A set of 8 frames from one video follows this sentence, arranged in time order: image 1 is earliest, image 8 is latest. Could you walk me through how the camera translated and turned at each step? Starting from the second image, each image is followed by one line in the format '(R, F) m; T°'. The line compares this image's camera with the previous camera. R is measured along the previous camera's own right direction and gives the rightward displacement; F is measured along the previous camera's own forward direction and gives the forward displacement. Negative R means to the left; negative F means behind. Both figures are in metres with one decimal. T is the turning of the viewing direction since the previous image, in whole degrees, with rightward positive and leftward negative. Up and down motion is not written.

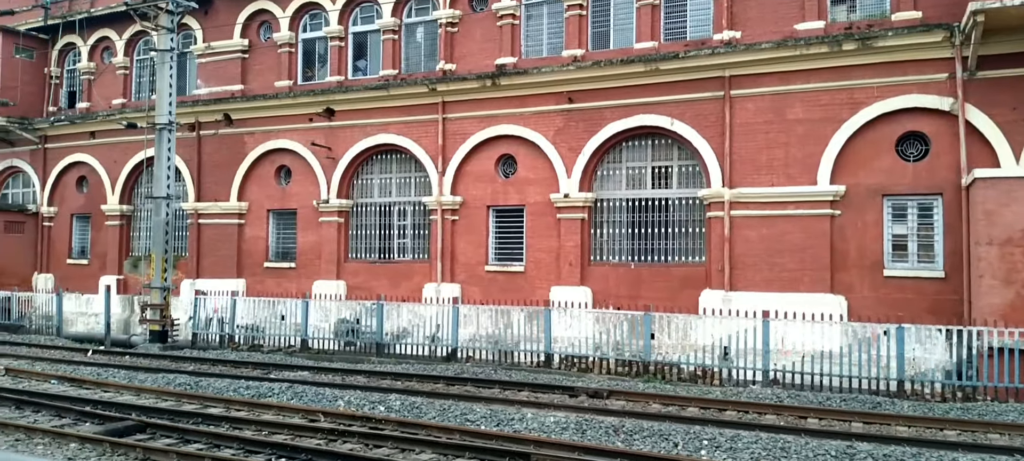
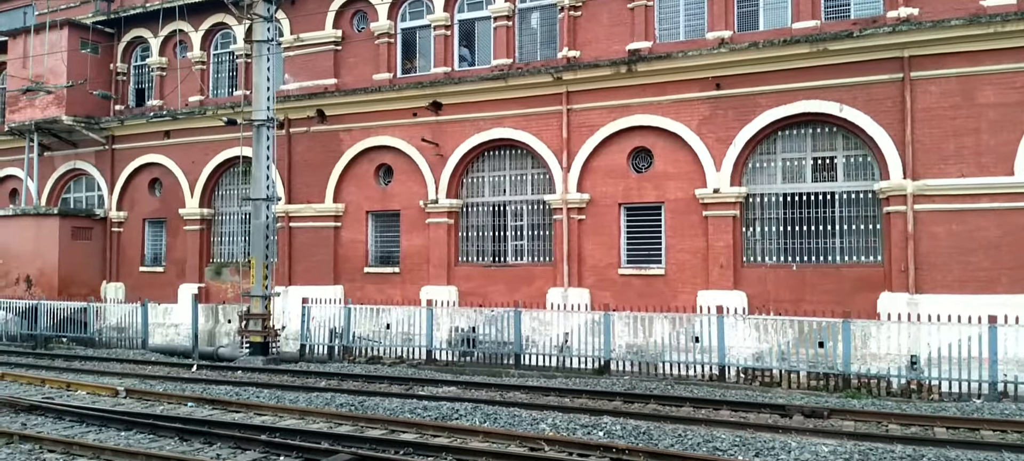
(-3.0, +1.4) m; 0°
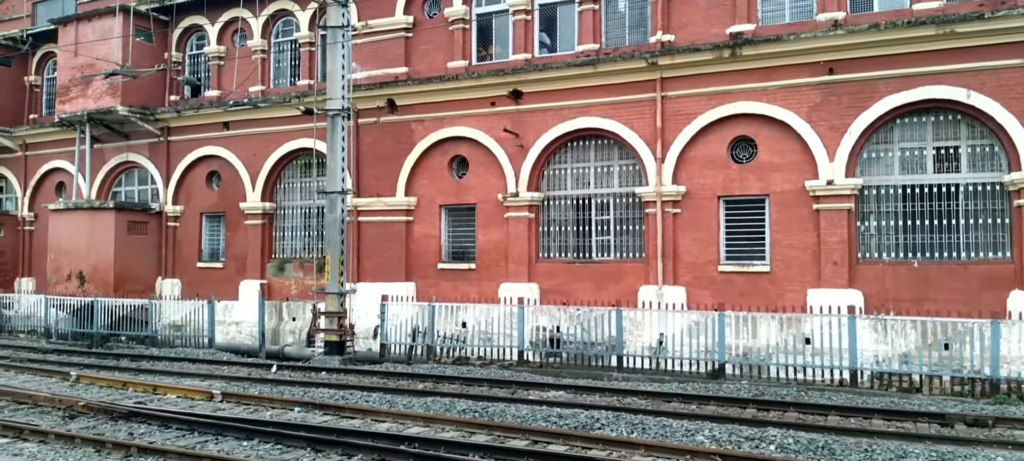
(-1.8, +0.8) m; -1°
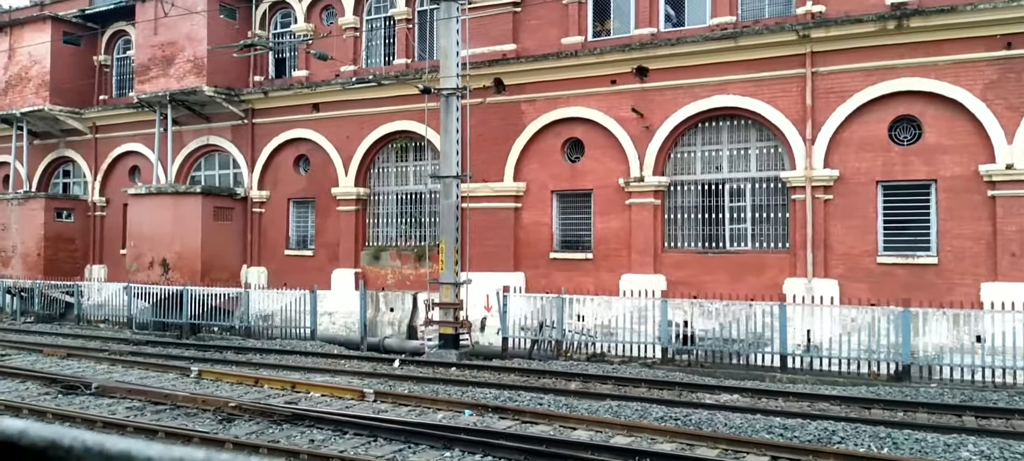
(-2.4, +1.1) m; -1°
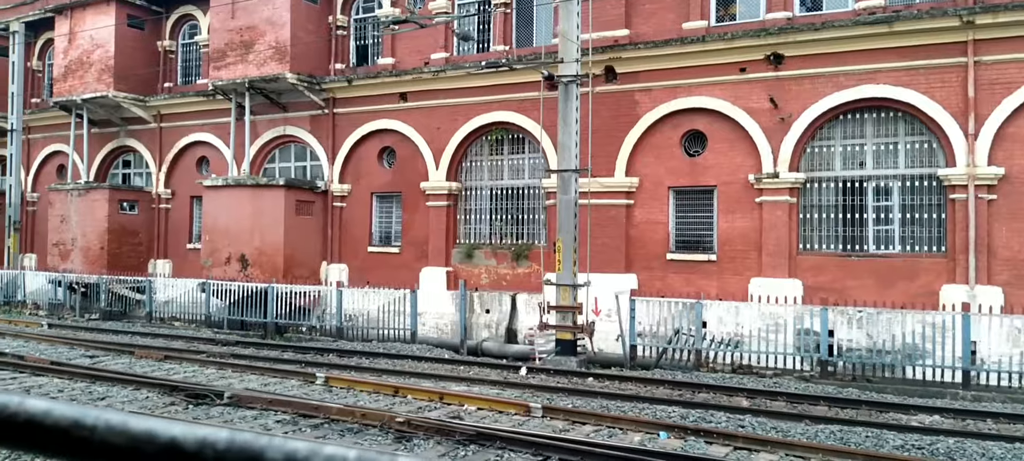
(-2.3, +1.1) m; 0°
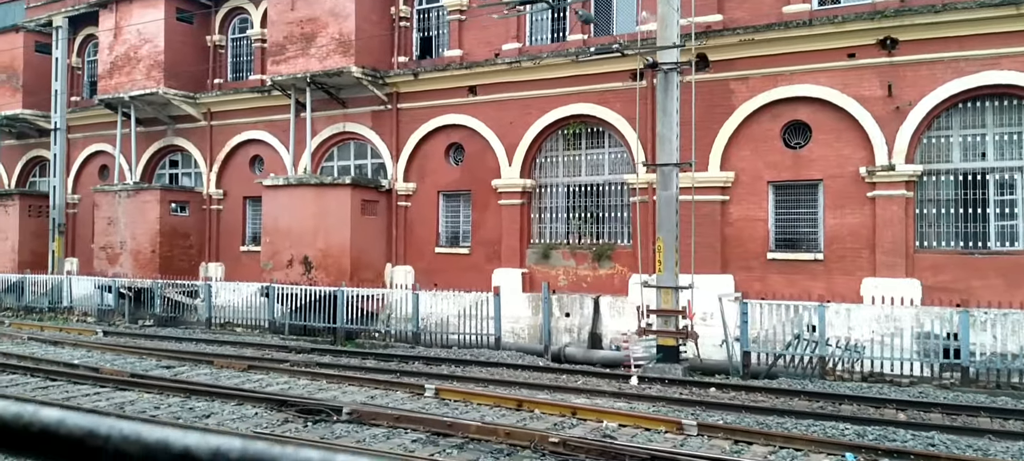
(-1.7, +0.8) m; 0°
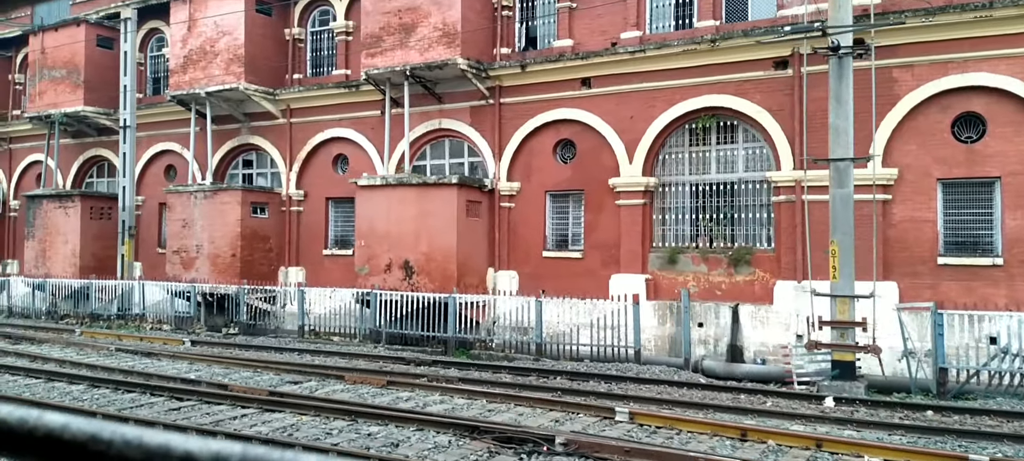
(-2.5, +1.3) m; 0°
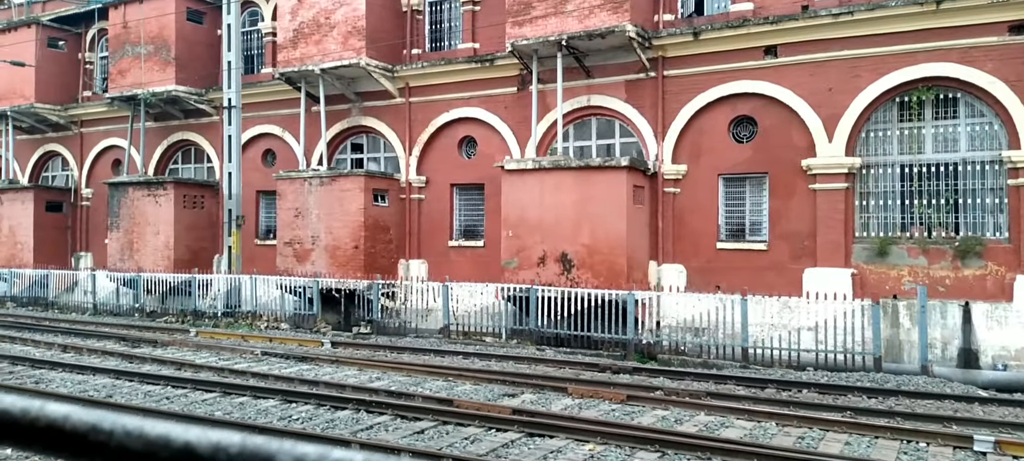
(-3.4, +1.7) m; -1°
